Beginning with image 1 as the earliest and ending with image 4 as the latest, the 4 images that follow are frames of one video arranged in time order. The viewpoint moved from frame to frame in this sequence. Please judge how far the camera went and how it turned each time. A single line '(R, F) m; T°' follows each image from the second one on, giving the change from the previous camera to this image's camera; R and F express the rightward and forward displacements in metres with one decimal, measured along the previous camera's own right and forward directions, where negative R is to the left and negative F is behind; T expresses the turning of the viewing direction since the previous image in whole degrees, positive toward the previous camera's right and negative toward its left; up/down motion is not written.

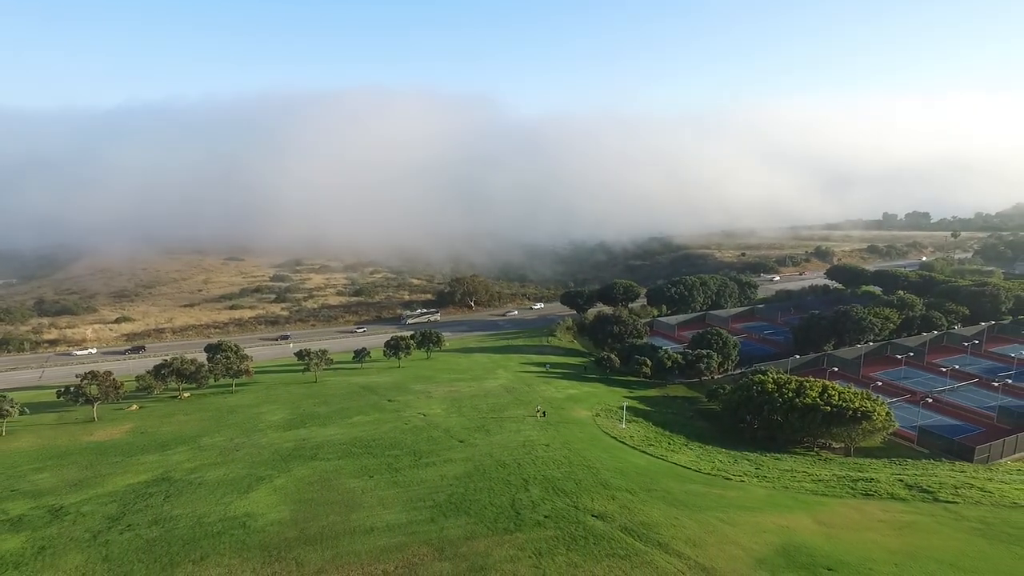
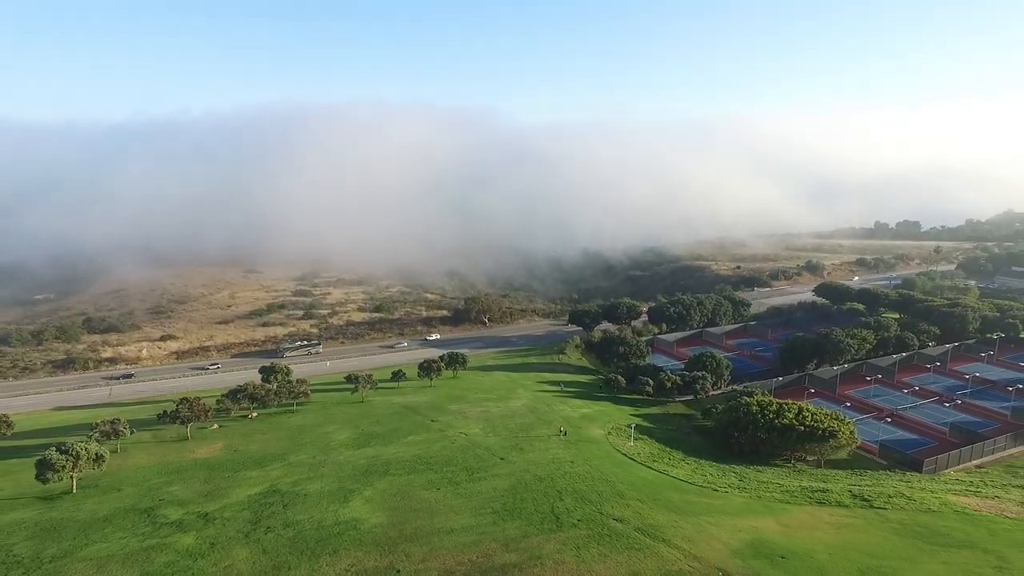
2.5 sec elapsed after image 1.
(-1.7, -5.8) m; 0°
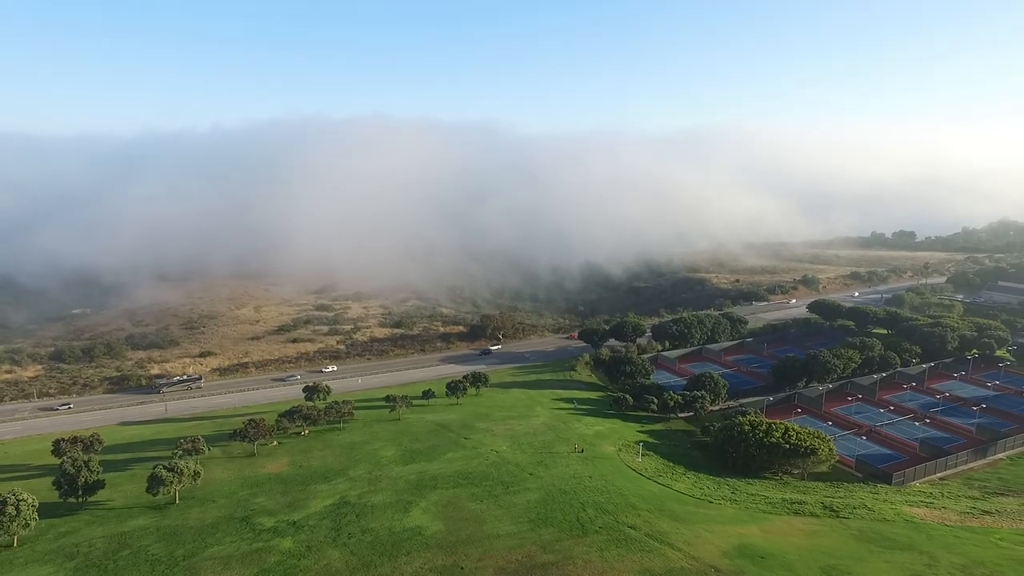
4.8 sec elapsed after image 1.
(-1.6, -5.4) m; 0°
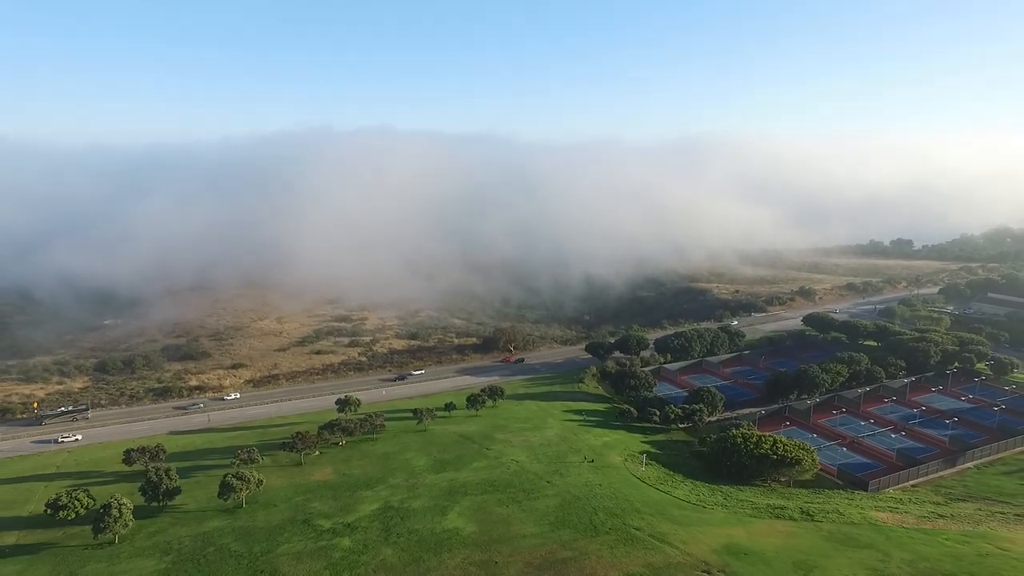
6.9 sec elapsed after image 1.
(-1.2, -5.1) m; 0°
